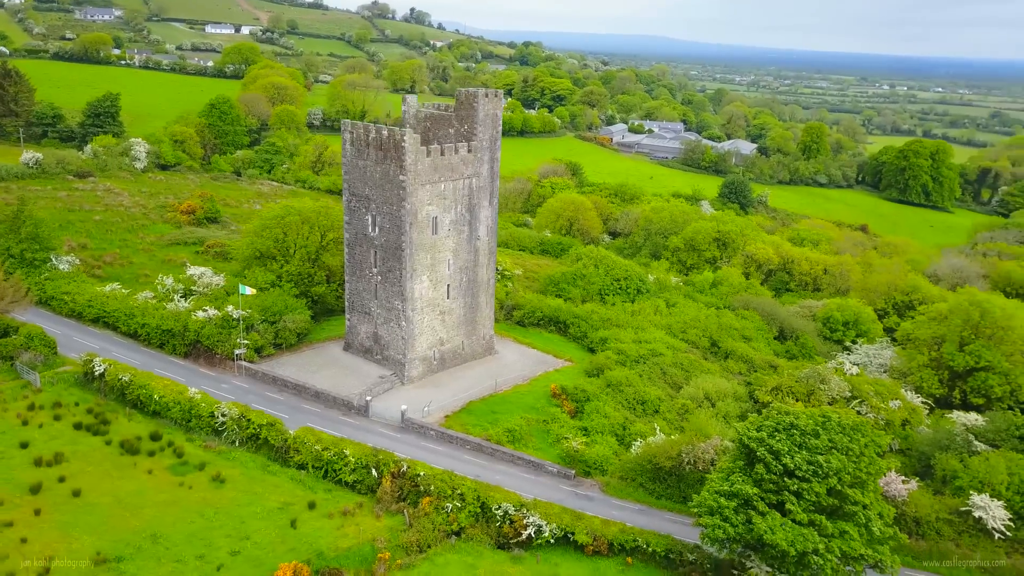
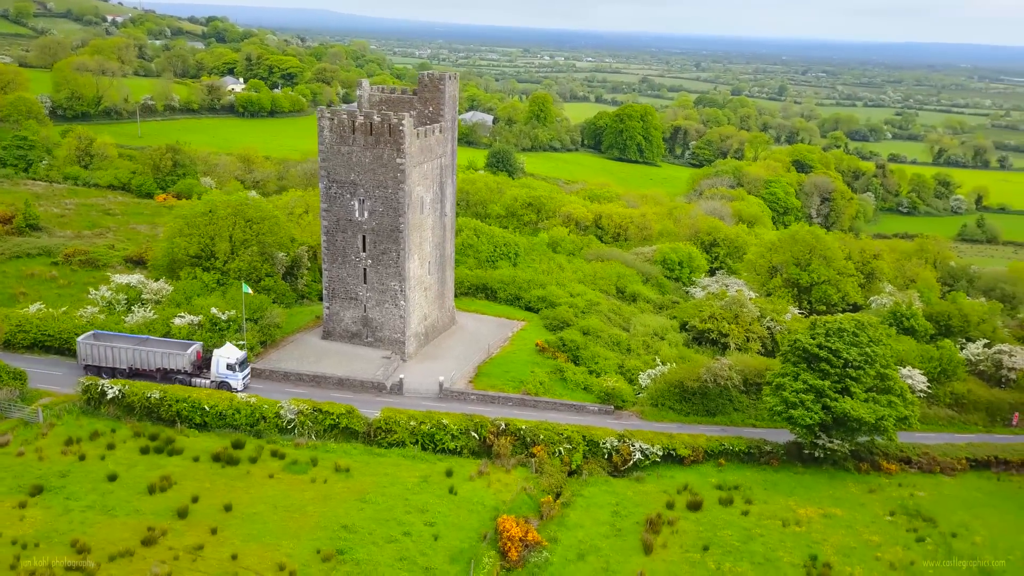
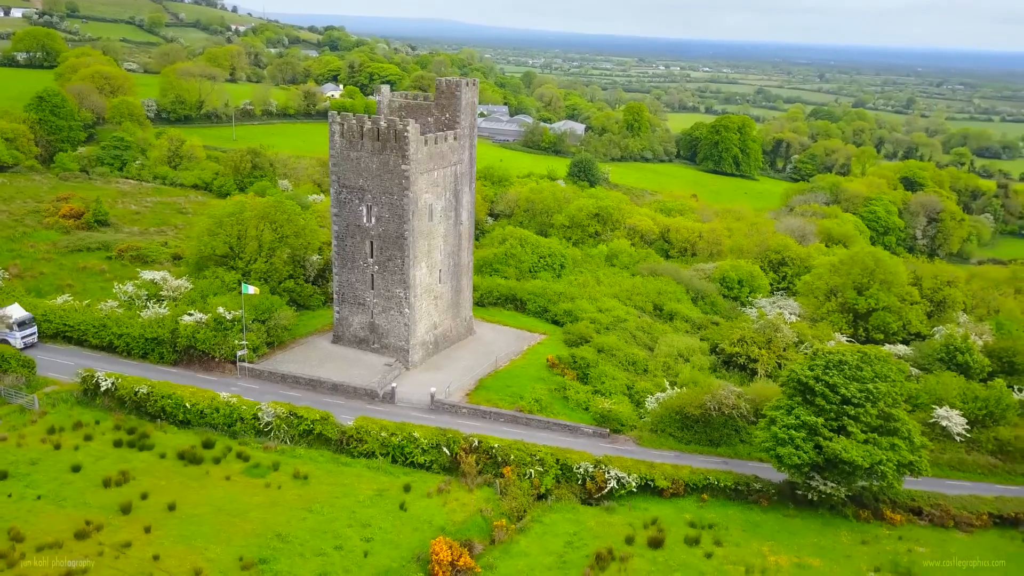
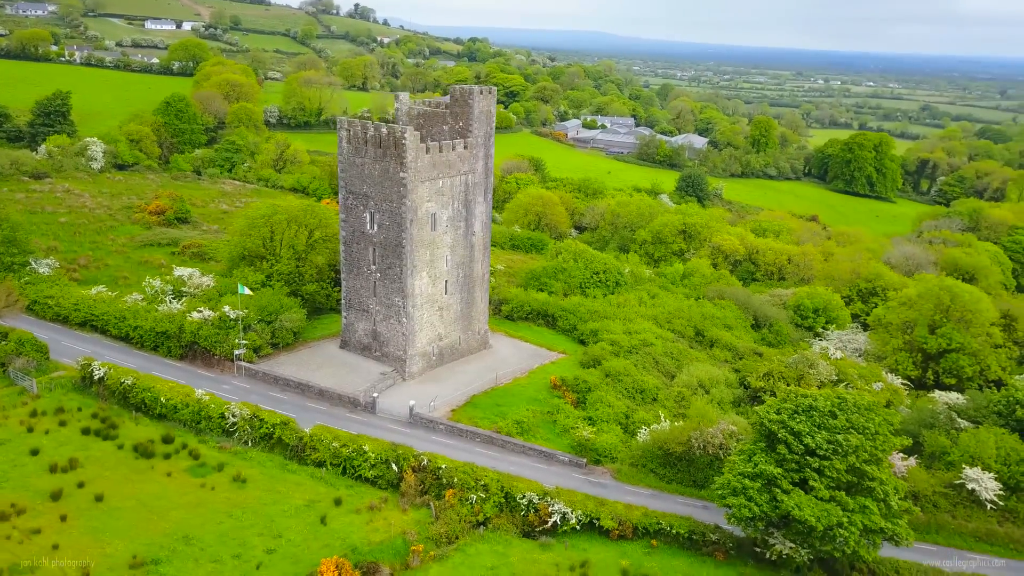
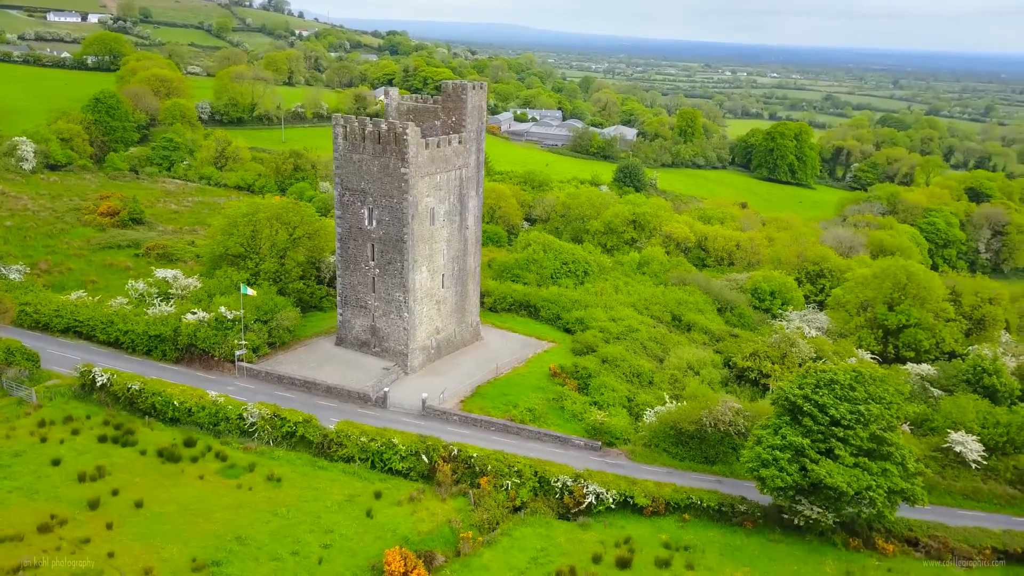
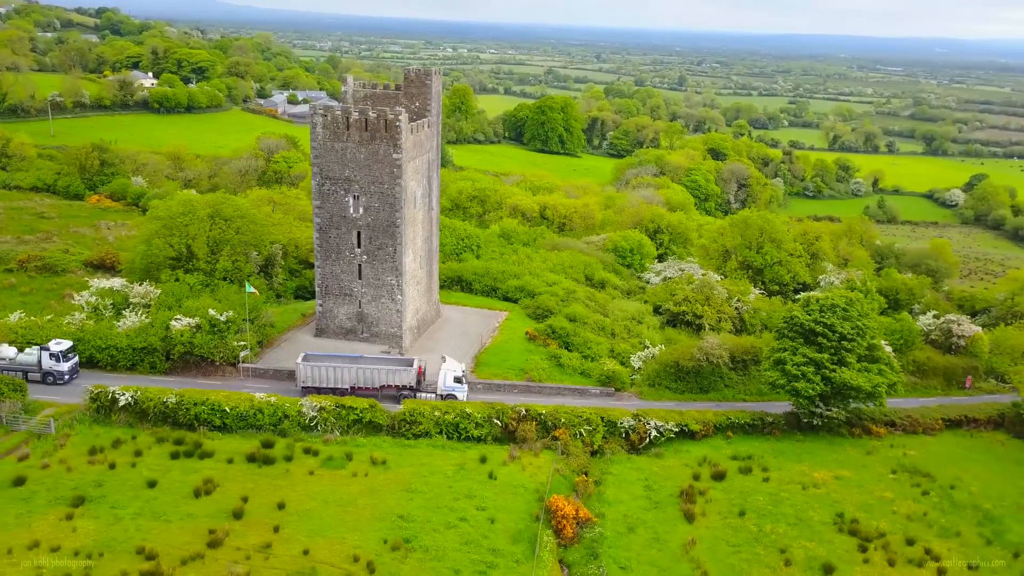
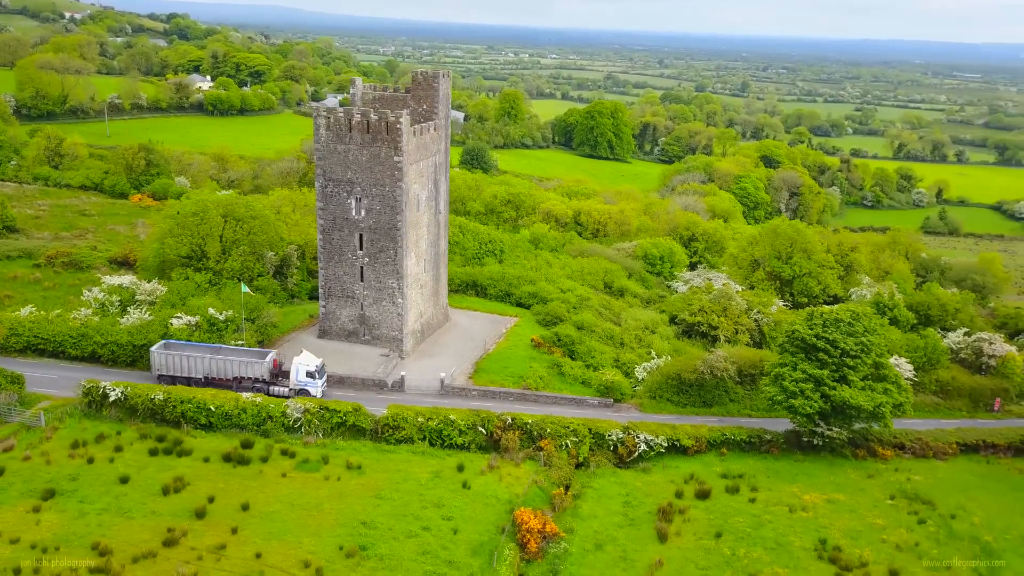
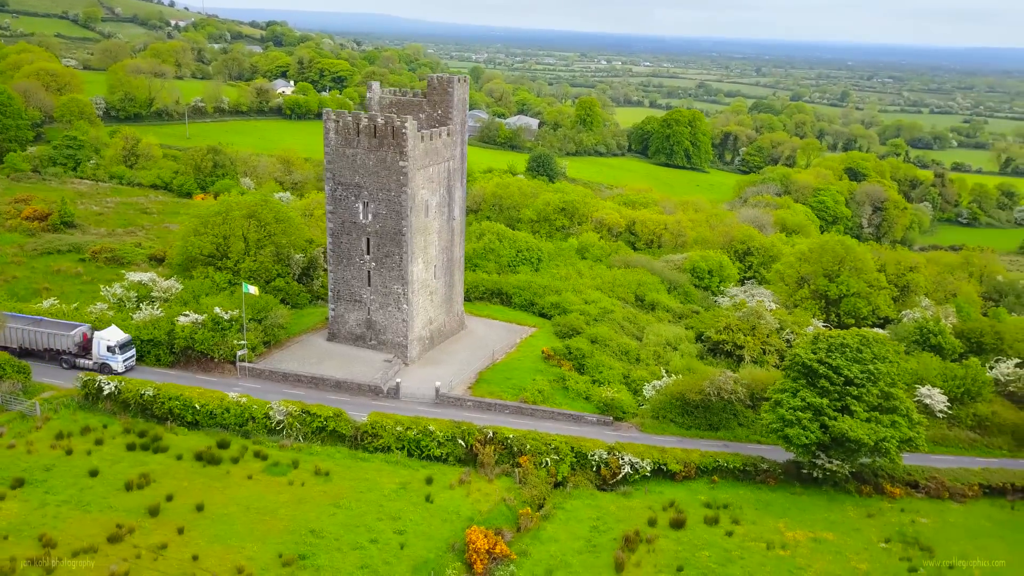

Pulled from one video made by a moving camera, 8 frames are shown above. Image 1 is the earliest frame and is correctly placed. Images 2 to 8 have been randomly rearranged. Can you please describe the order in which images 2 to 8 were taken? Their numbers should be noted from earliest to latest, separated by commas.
4, 5, 3, 8, 2, 7, 6
